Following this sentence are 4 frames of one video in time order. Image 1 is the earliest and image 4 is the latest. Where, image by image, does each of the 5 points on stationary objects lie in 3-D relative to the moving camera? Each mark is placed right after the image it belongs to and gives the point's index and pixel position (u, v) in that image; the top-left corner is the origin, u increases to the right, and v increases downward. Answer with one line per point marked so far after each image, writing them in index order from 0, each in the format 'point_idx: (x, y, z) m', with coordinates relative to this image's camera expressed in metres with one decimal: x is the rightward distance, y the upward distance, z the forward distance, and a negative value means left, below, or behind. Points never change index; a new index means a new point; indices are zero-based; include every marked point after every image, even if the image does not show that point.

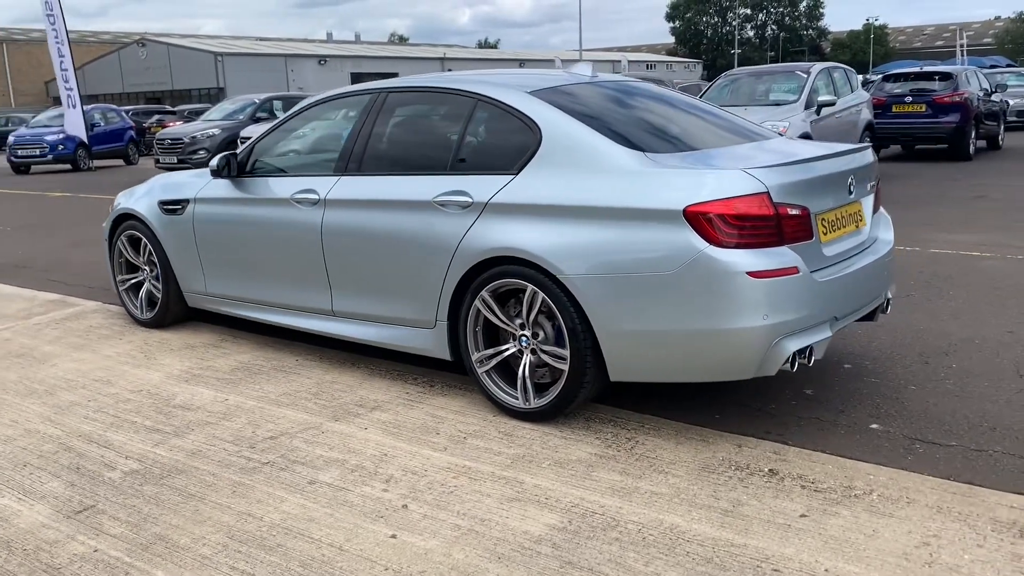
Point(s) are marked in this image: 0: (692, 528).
0: (+0.6, -0.8, +3.0) m
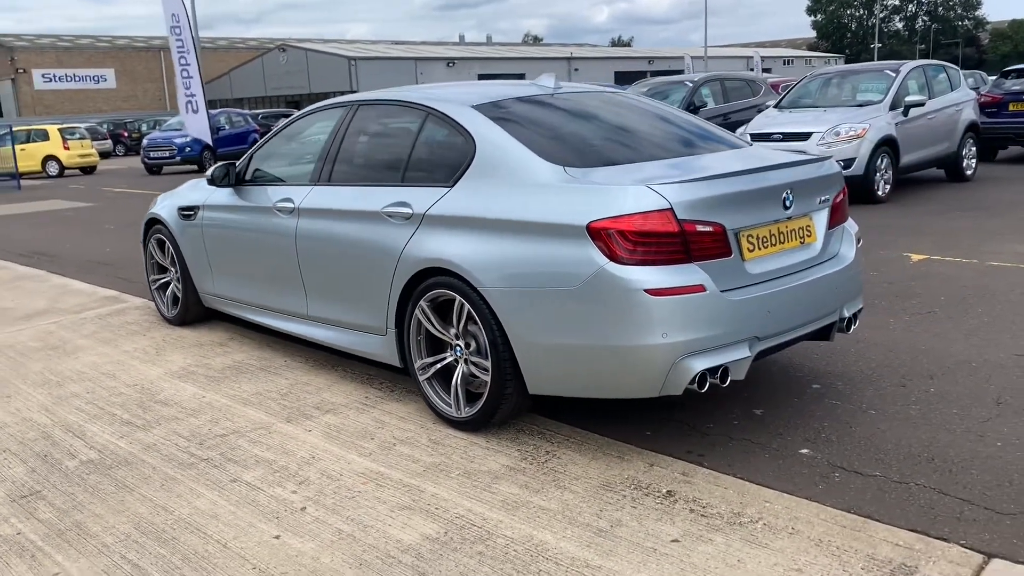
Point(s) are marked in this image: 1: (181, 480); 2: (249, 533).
0: (+0.1, -0.8, +3.0) m
1: (-1.4, -0.8, +3.7) m
2: (-0.9, -0.9, +3.2) m
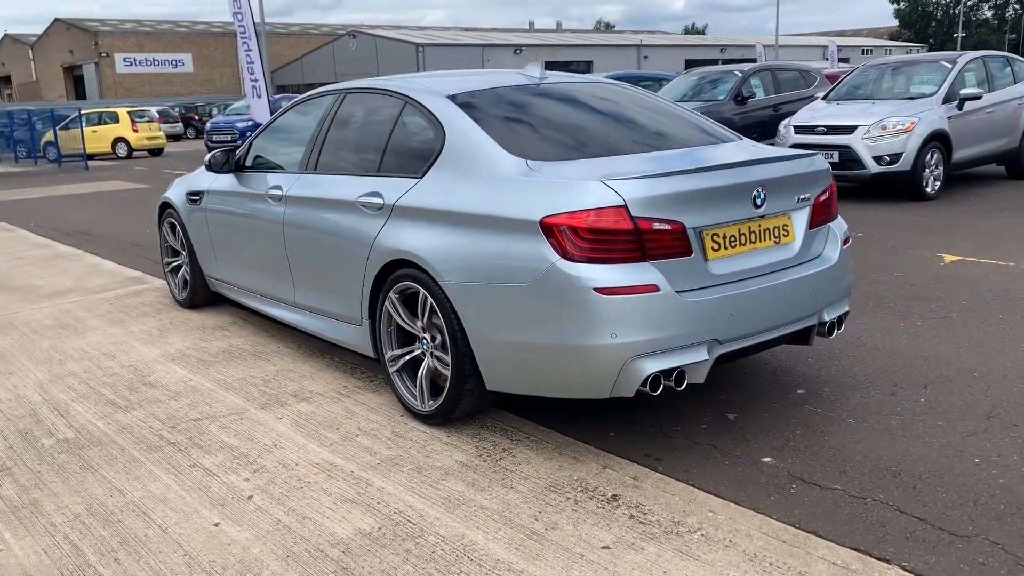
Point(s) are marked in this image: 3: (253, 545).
0: (-0.1, -0.8, +2.9) m
1: (-1.5, -0.7, +3.7) m
2: (-1.1, -0.8, +3.2) m
3: (-0.9, -0.9, +3.0) m
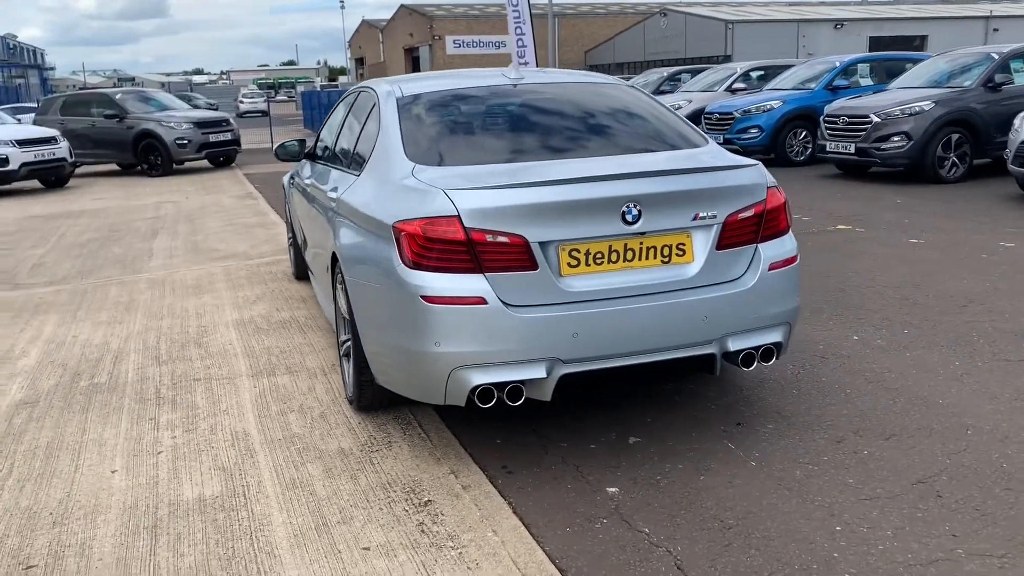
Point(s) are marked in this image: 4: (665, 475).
0: (-0.8, -0.8, +3.1) m
1: (-1.9, -0.6, +4.4) m
2: (-1.7, -0.7, +3.8) m
3: (-1.5, -0.8, +3.5) m
4: (+0.6, -0.7, +3.3) m
